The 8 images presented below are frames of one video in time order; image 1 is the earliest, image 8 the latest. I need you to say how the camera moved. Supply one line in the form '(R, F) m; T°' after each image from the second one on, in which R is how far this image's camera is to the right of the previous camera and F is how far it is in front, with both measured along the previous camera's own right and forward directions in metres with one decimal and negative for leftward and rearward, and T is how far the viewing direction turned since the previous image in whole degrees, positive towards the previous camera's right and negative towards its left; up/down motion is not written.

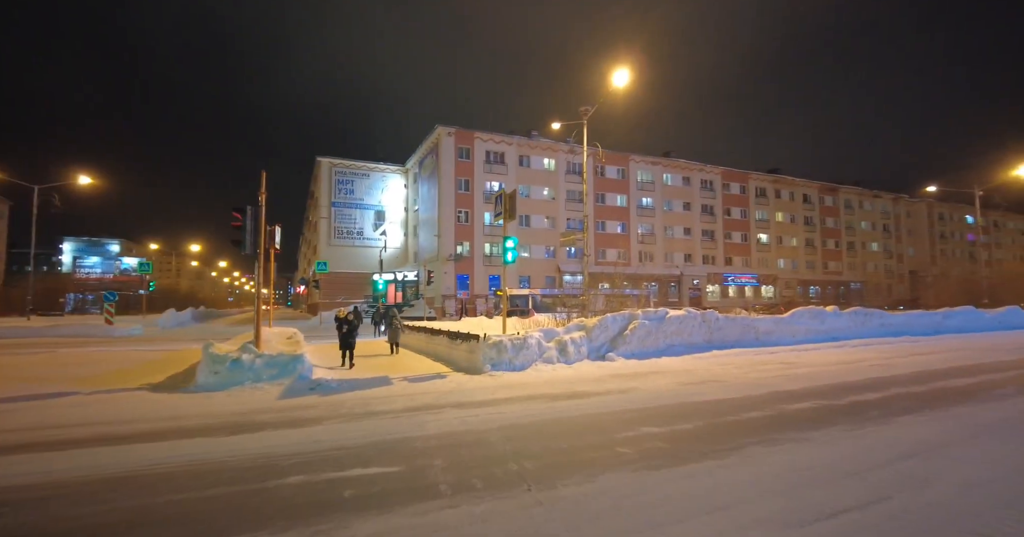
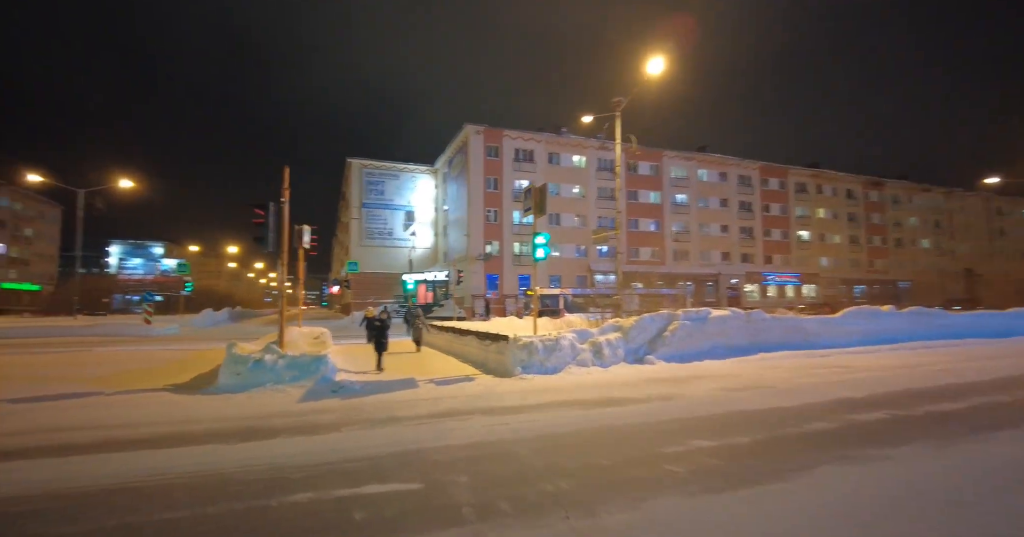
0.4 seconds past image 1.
(0.0, +0.8) m; -4°
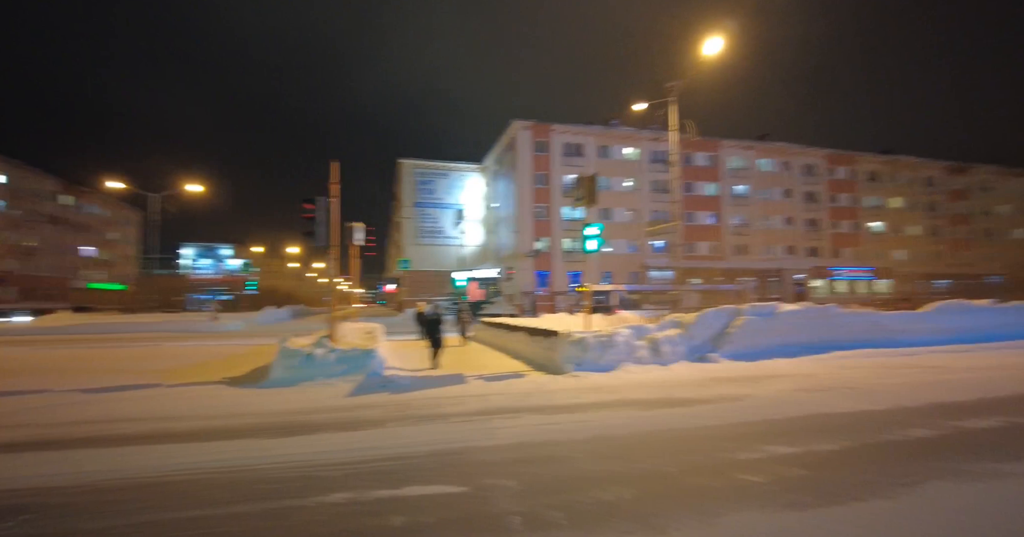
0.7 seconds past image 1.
(0.0, +0.5) m; -6°
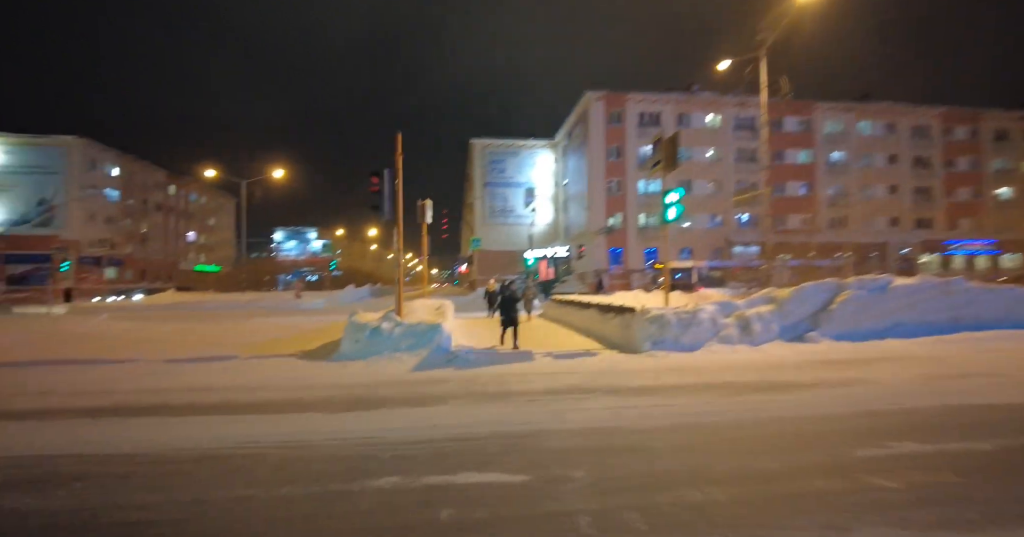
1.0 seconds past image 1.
(-0.2, +0.7) m; -8°
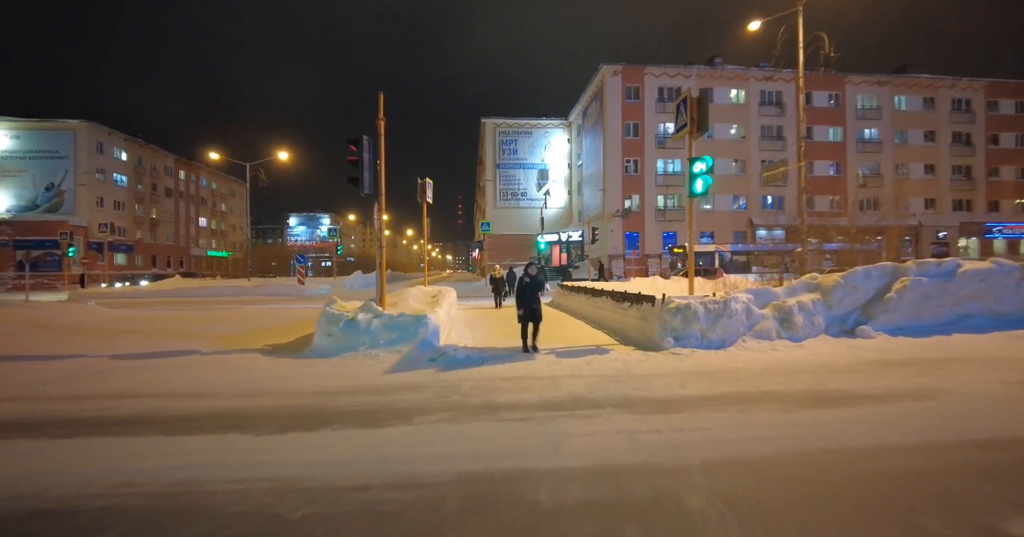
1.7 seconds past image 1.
(+0.3, +1.5) m; -2°
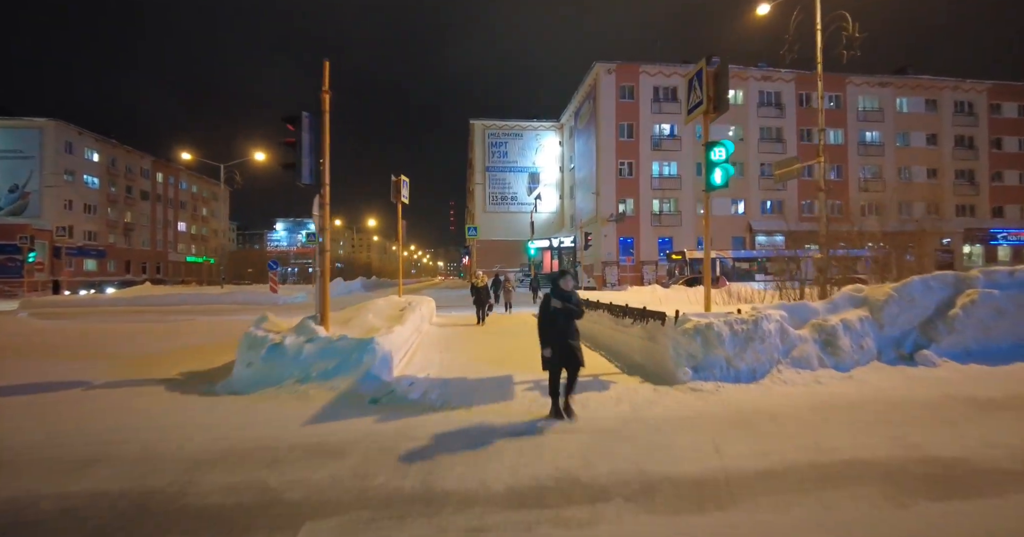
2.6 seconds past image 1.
(+0.3, +1.9) m; +1°
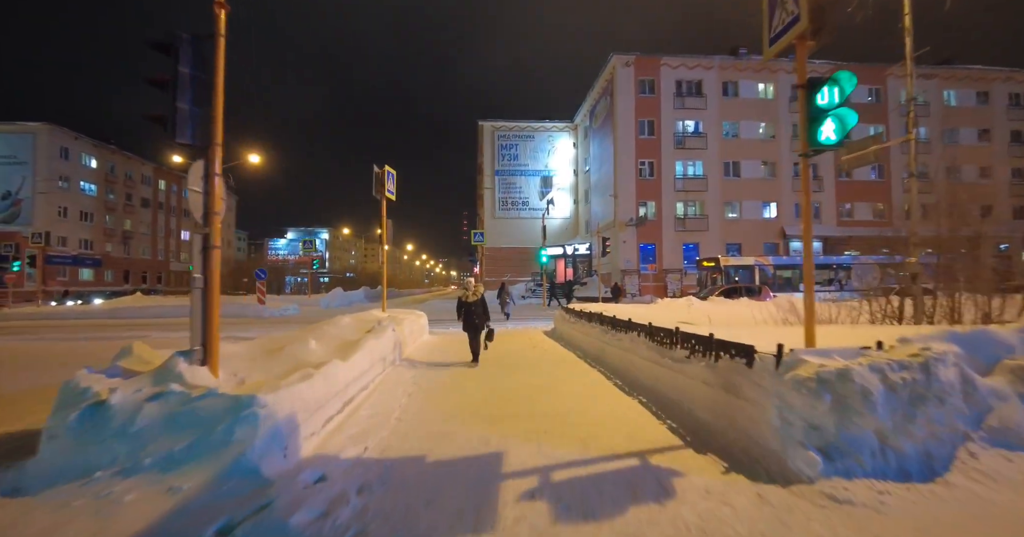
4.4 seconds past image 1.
(+0.2, +2.8) m; -2°
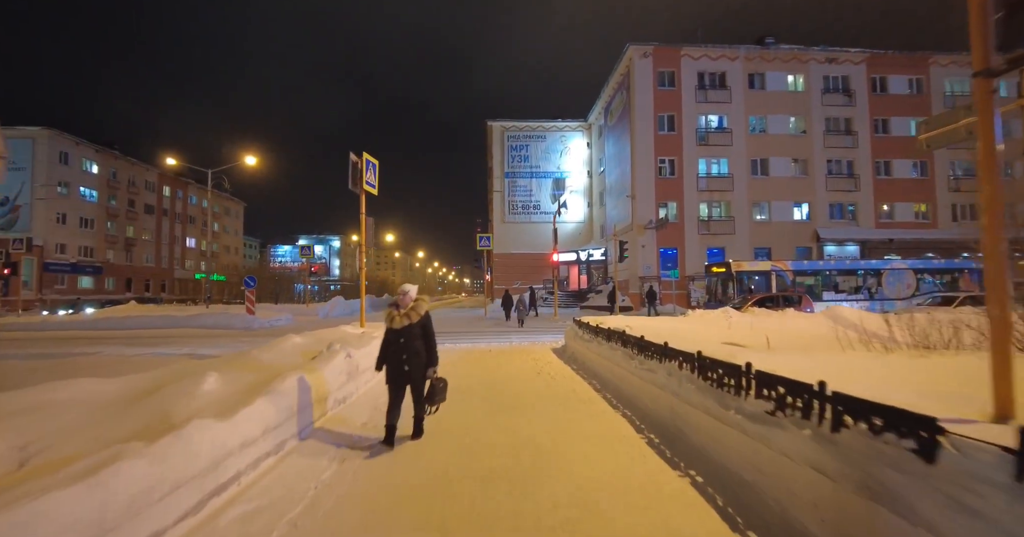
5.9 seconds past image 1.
(+0.3, +2.2) m; -2°
